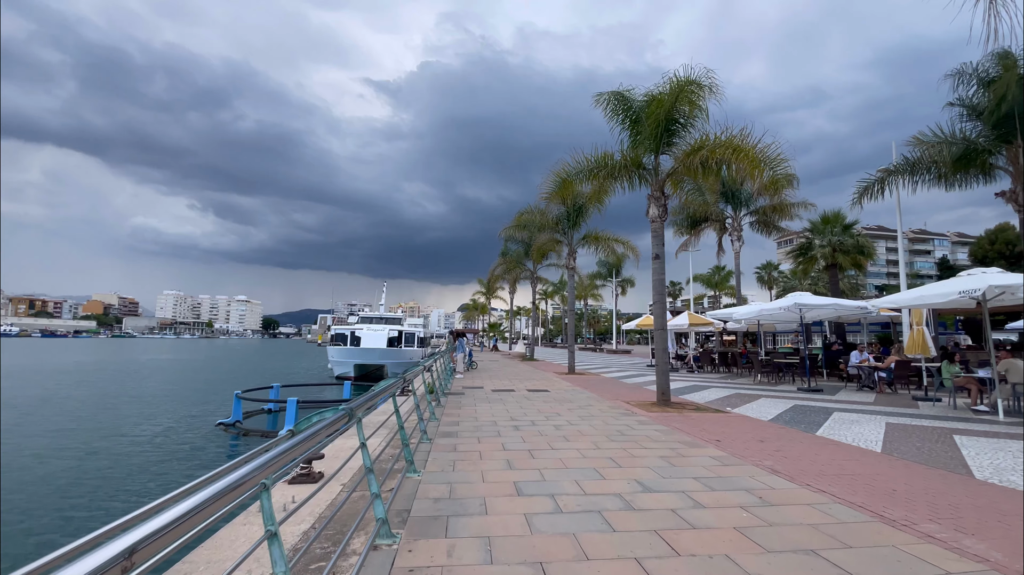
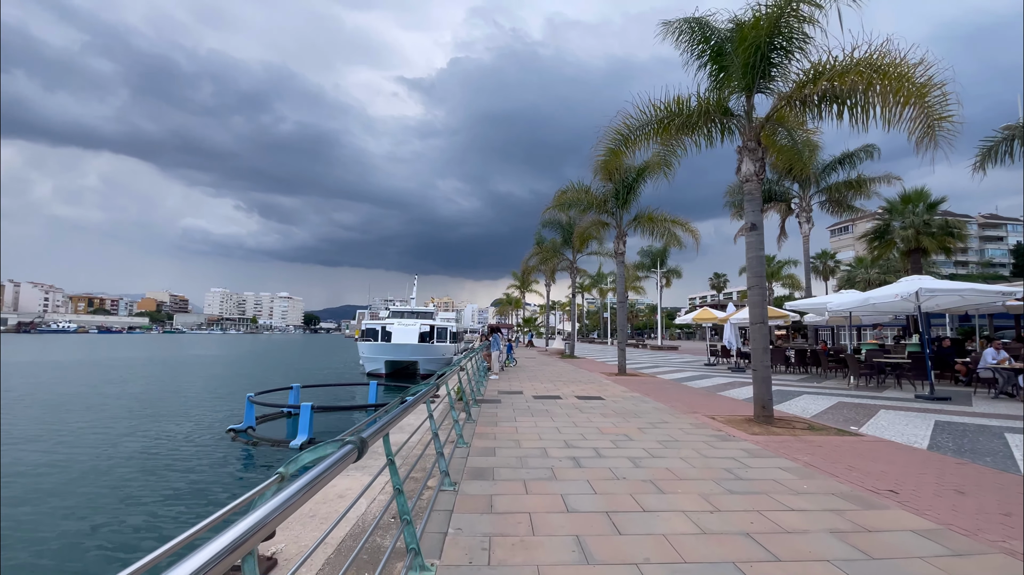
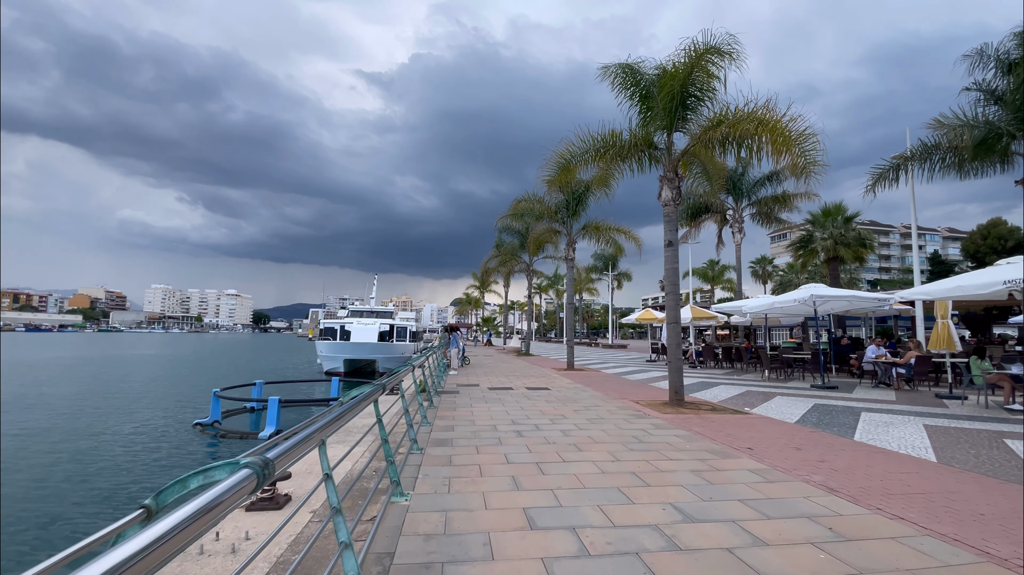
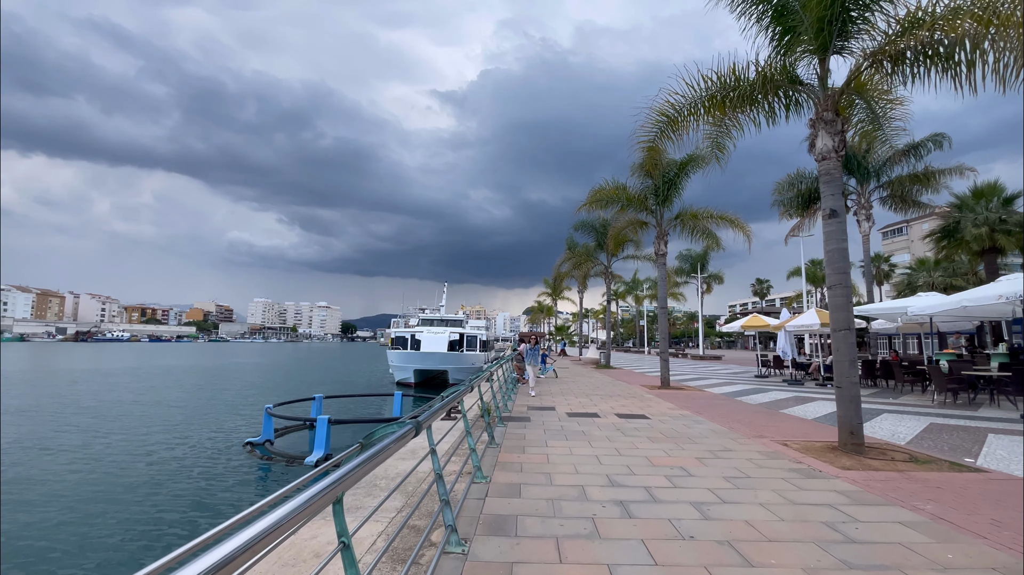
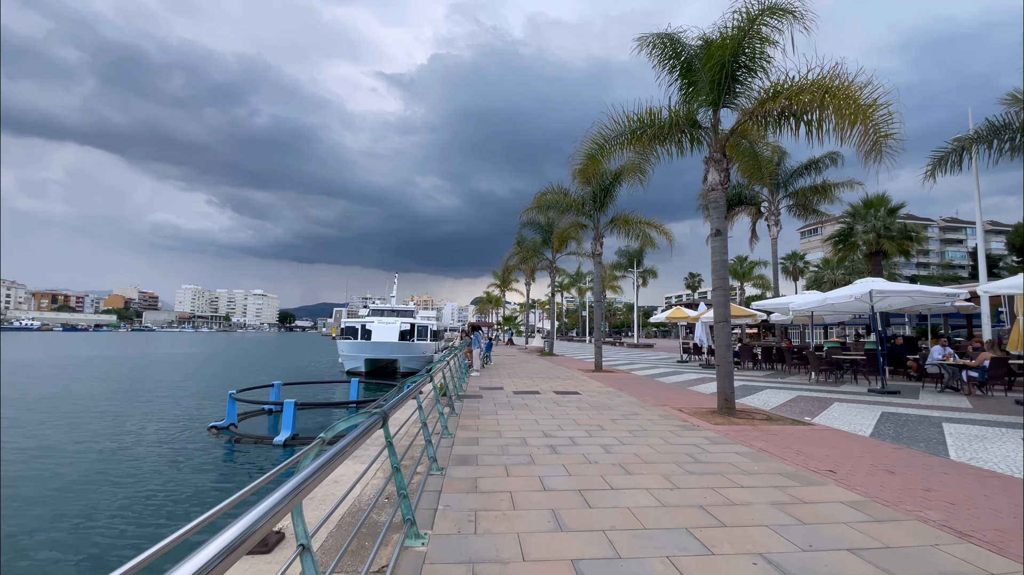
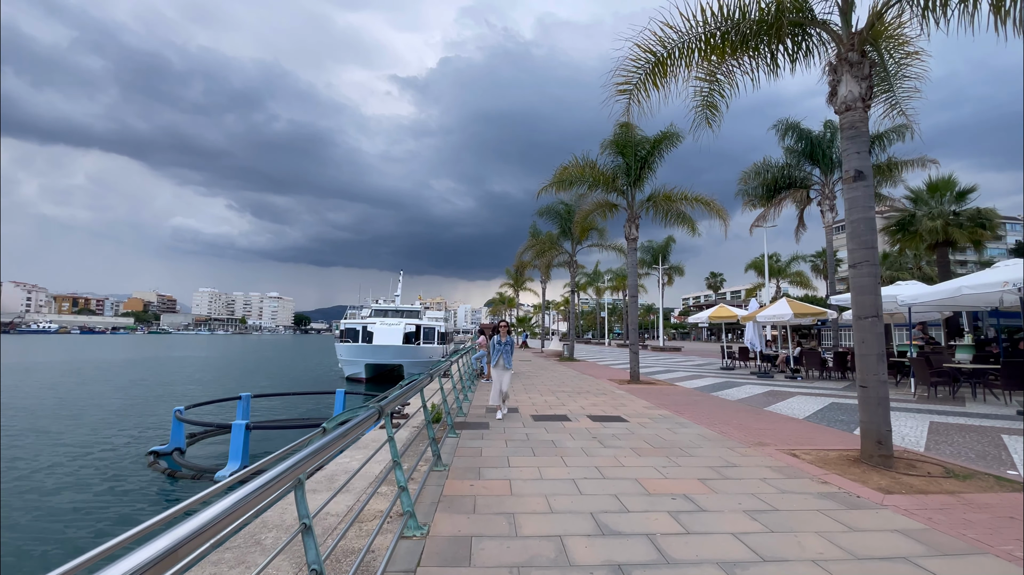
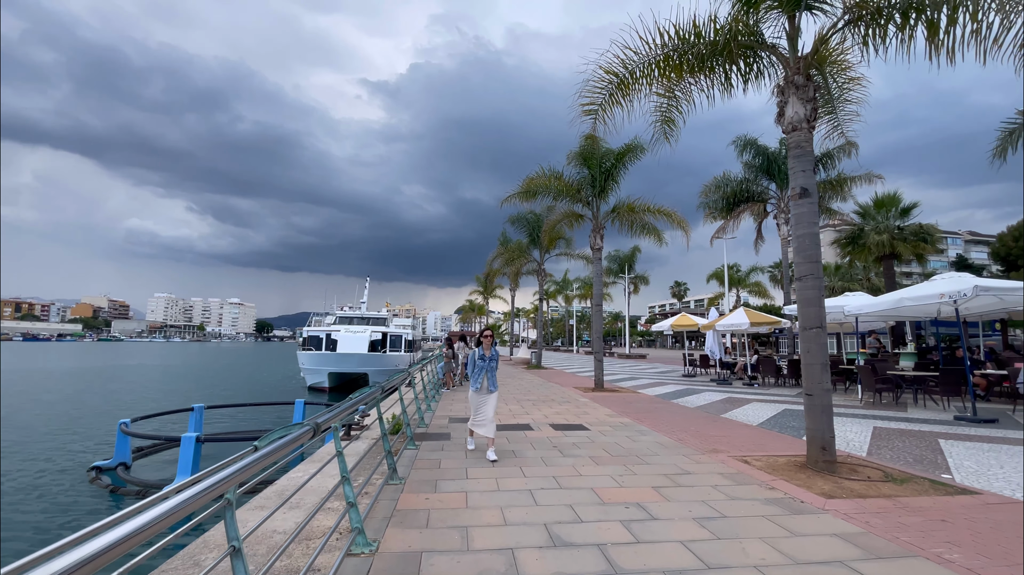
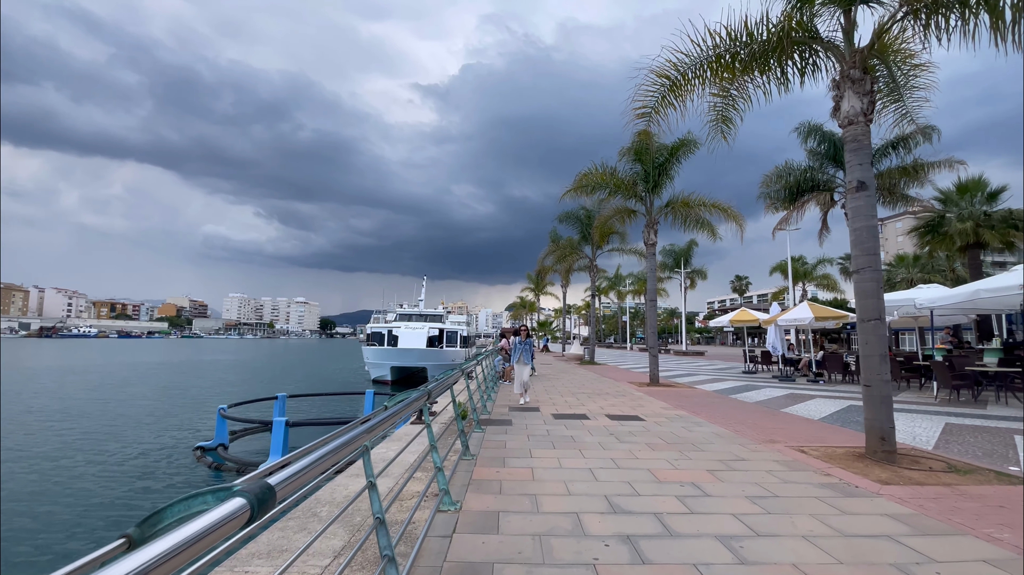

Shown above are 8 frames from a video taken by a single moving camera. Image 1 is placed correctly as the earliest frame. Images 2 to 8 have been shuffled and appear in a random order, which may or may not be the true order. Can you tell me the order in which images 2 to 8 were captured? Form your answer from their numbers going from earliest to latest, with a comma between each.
3, 5, 2, 4, 8, 6, 7
